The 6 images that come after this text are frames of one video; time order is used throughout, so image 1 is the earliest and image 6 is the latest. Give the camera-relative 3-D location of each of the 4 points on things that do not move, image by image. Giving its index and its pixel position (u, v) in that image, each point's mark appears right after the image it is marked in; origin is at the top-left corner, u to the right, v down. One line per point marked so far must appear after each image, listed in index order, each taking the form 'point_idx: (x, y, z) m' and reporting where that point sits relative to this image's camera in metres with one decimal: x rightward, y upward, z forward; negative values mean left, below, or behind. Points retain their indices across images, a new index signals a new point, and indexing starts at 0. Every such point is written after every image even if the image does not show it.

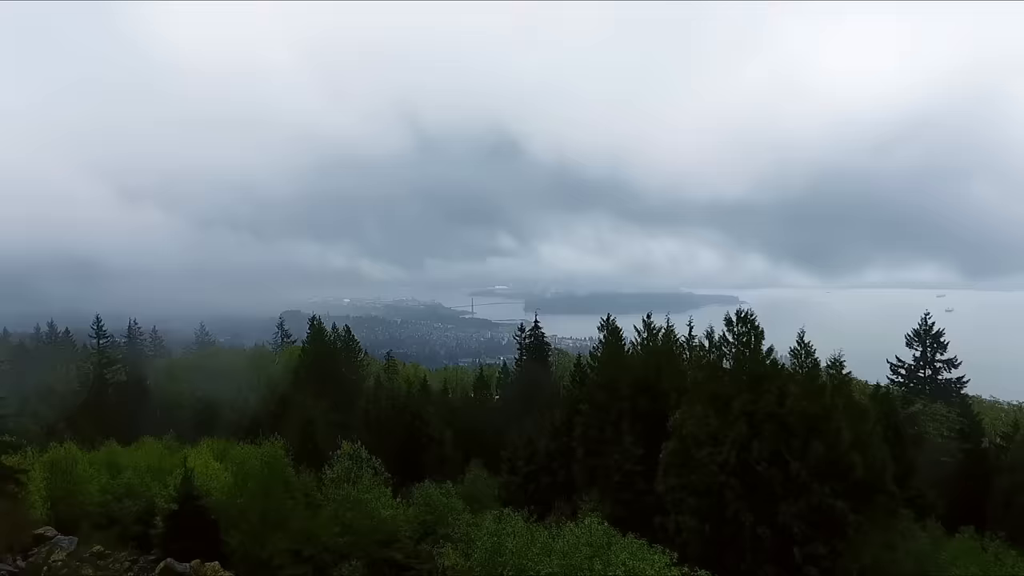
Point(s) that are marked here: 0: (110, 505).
0: (-9.2, -4.9, +15.1) m
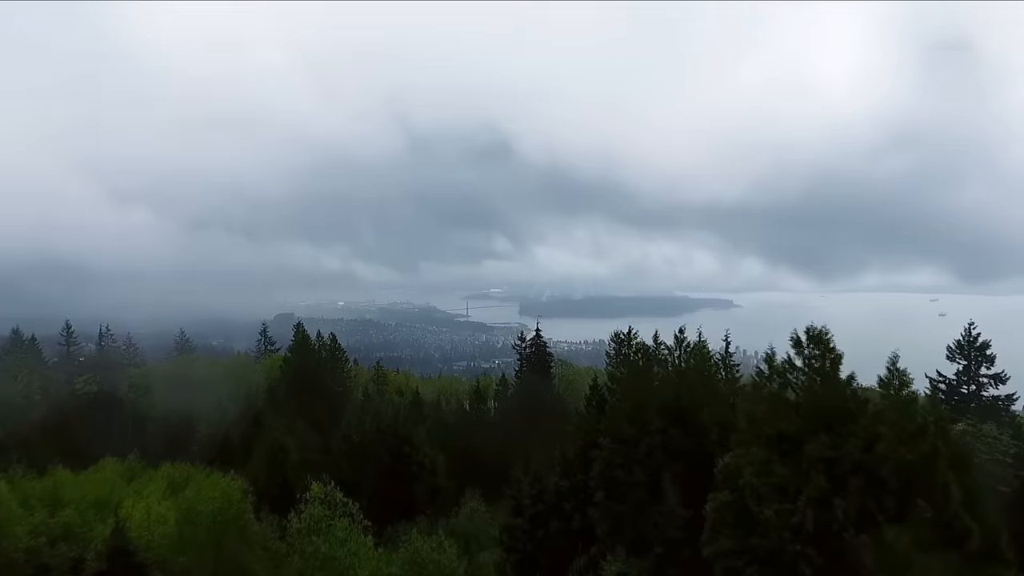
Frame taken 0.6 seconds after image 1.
0: (-9.1, -5.1, +12.8) m
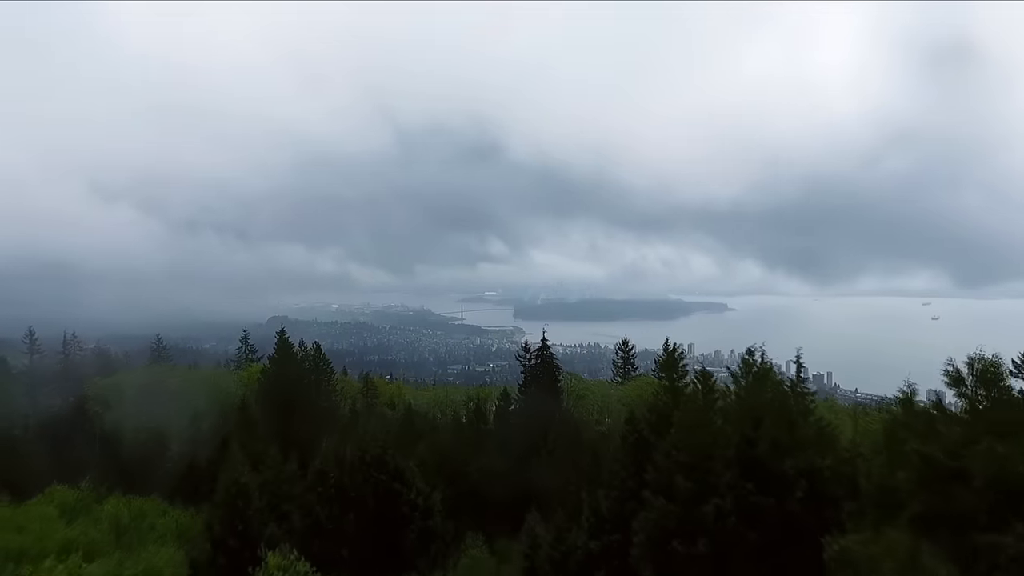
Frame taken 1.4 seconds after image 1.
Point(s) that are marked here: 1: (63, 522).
0: (-8.9, -5.2, +10.3) m
1: (-10.3, -5.3, +15.1) m
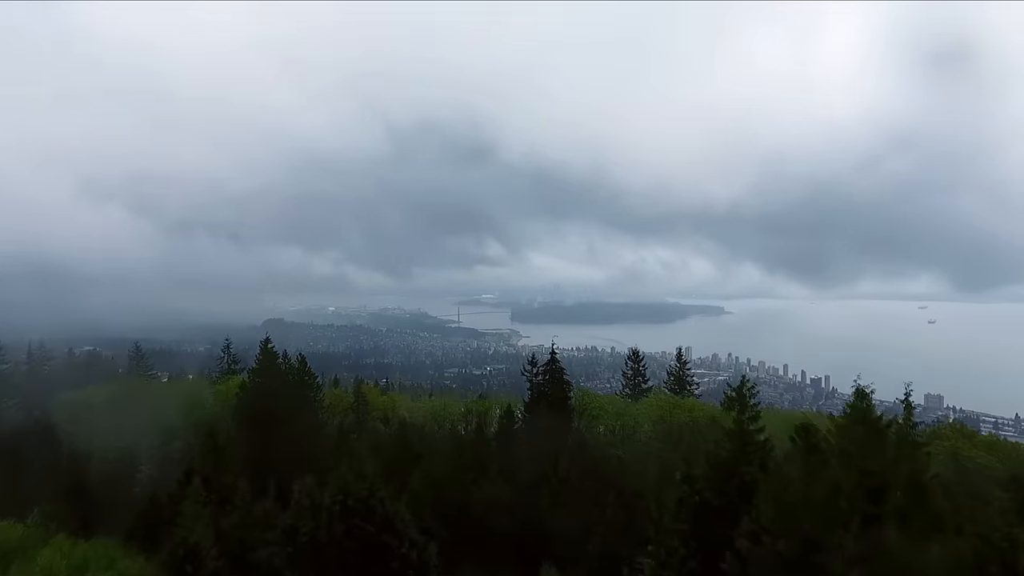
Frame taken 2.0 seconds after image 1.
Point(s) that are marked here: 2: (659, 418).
0: (-8.7, -5.3, +8.0) m
1: (-10.1, -5.5, +12.8) m
2: (+4.4, -3.9, +19.9) m
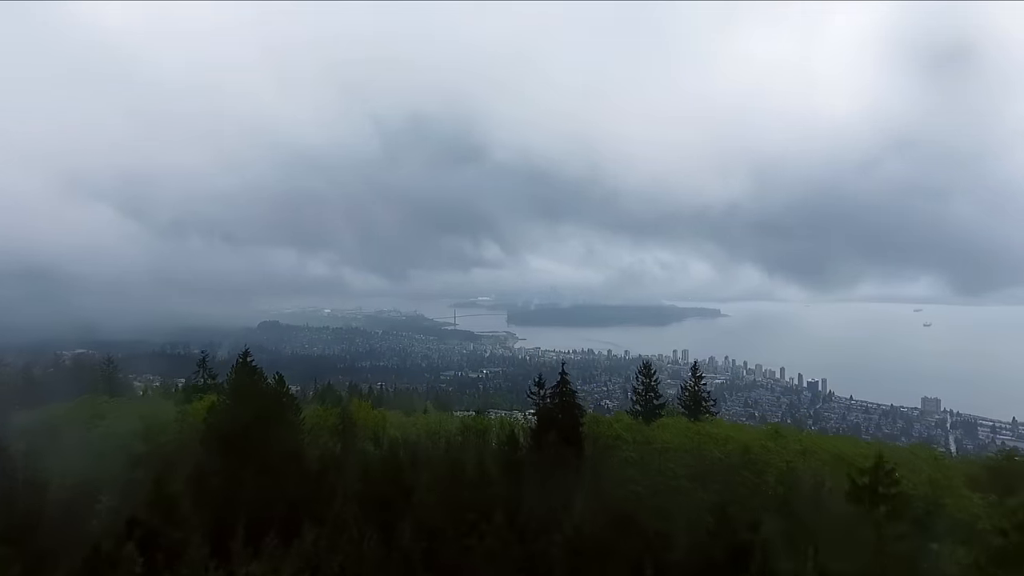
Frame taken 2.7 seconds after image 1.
0: (-8.5, -5.6, +5.5) m
1: (-9.9, -5.7, +10.3) m
2: (+4.5, -4.2, +17.5) m
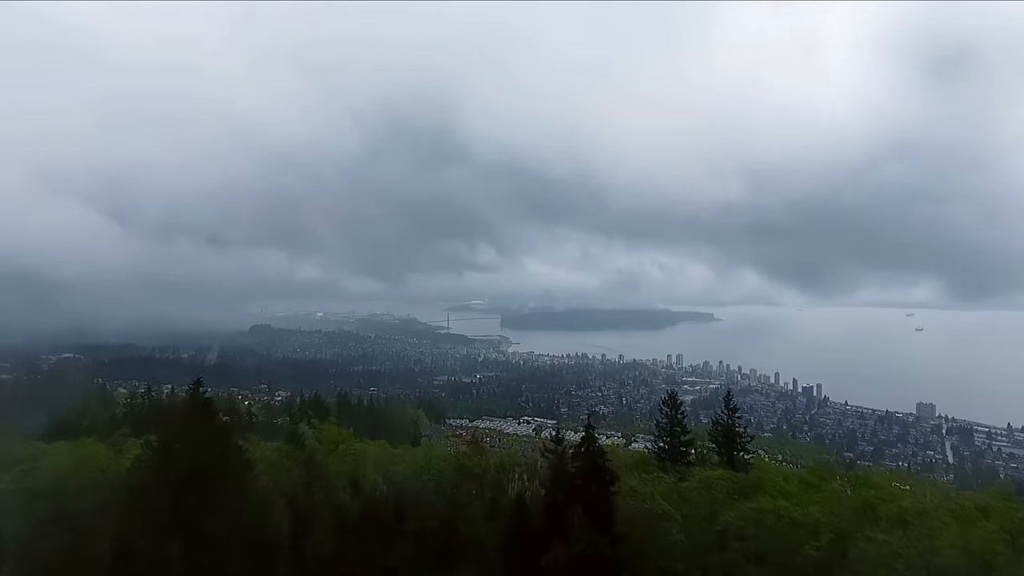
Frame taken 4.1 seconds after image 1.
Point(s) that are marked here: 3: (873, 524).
0: (-8.2, -6.1, +1.2) m
1: (-9.6, -6.2, +6.0) m
2: (+4.8, -4.8, +13.3) m
3: (+7.2, -4.7, +13.2) m
